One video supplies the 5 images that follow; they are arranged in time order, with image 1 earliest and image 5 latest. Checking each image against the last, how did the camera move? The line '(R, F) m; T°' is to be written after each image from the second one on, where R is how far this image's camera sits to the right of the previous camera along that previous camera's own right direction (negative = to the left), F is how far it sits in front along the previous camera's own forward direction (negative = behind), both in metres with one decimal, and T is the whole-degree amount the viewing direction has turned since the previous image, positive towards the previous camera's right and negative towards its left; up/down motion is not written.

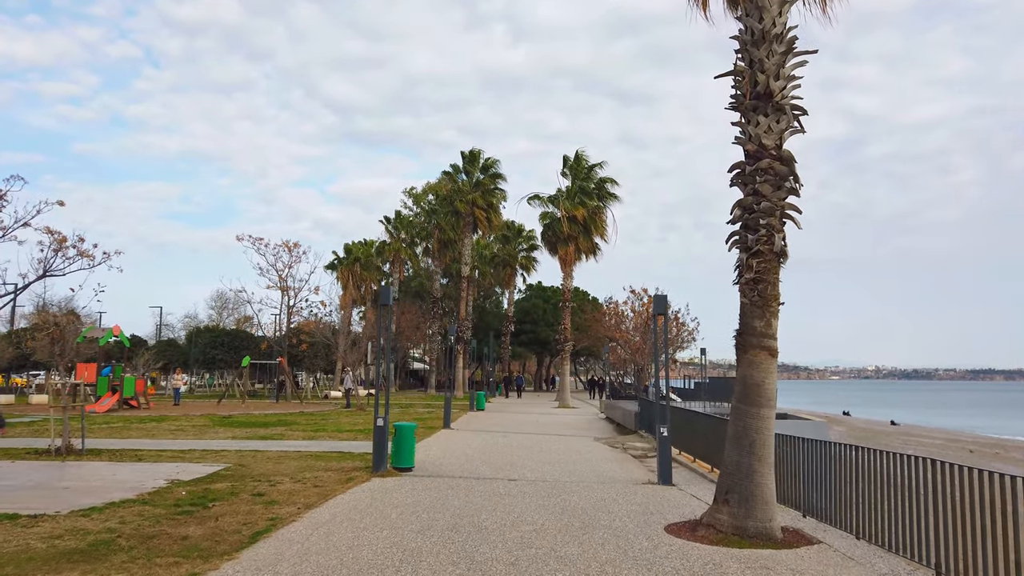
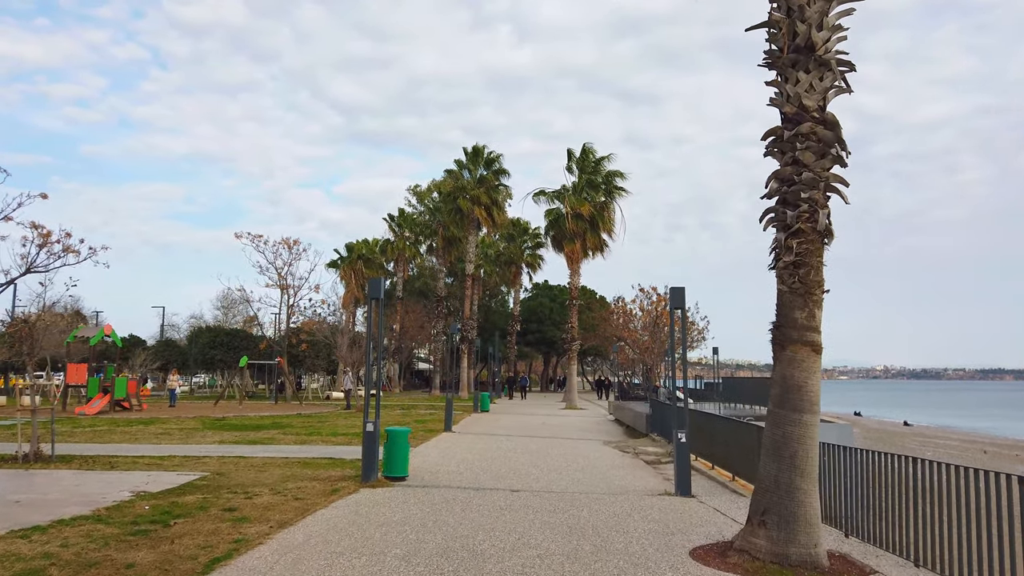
(+0.1, +1.1) m; -1°
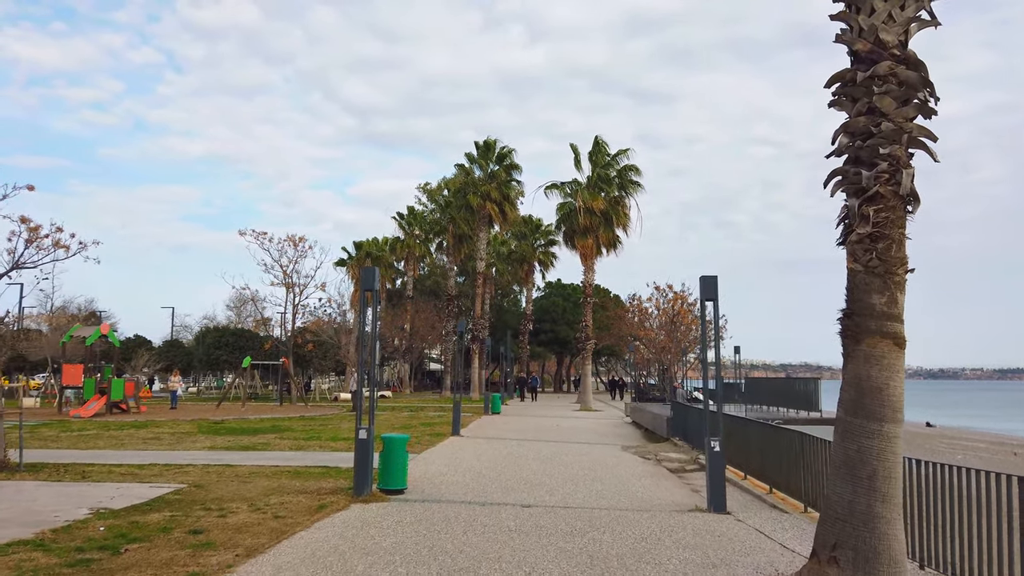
(0.0, +1.3) m; -1°
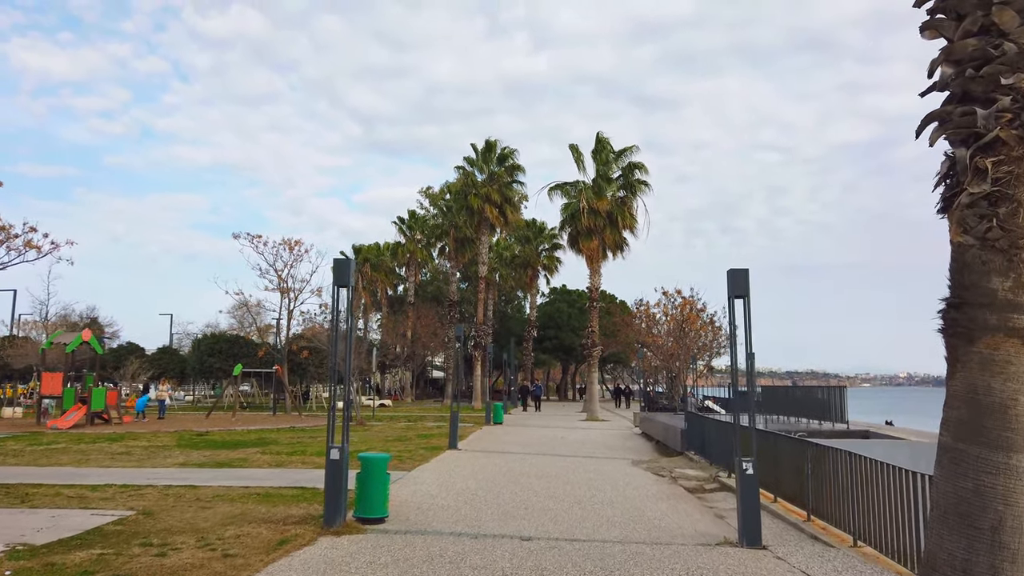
(+0.1, +1.4) m; 0°
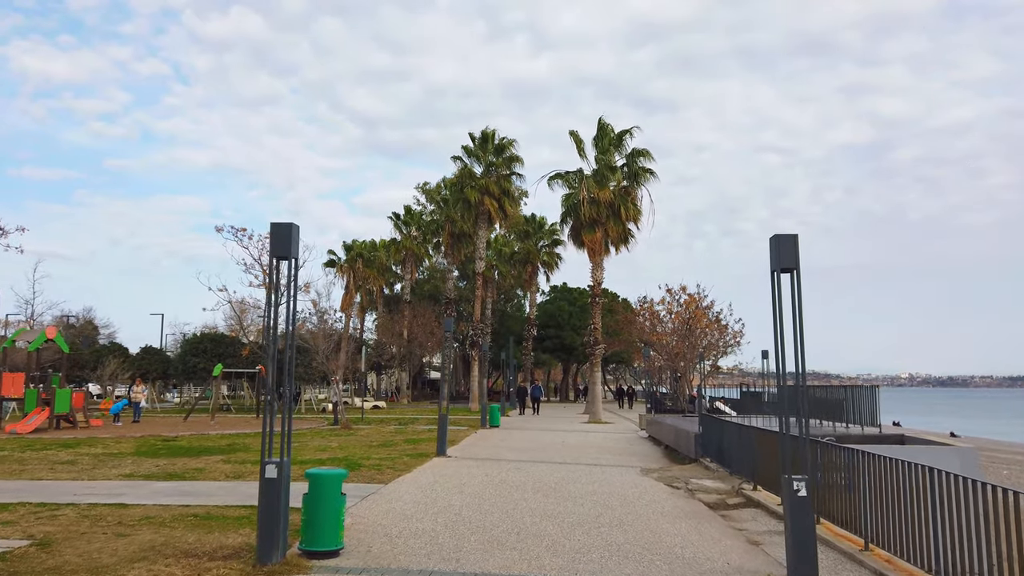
(+0.1, +1.9) m; 0°
